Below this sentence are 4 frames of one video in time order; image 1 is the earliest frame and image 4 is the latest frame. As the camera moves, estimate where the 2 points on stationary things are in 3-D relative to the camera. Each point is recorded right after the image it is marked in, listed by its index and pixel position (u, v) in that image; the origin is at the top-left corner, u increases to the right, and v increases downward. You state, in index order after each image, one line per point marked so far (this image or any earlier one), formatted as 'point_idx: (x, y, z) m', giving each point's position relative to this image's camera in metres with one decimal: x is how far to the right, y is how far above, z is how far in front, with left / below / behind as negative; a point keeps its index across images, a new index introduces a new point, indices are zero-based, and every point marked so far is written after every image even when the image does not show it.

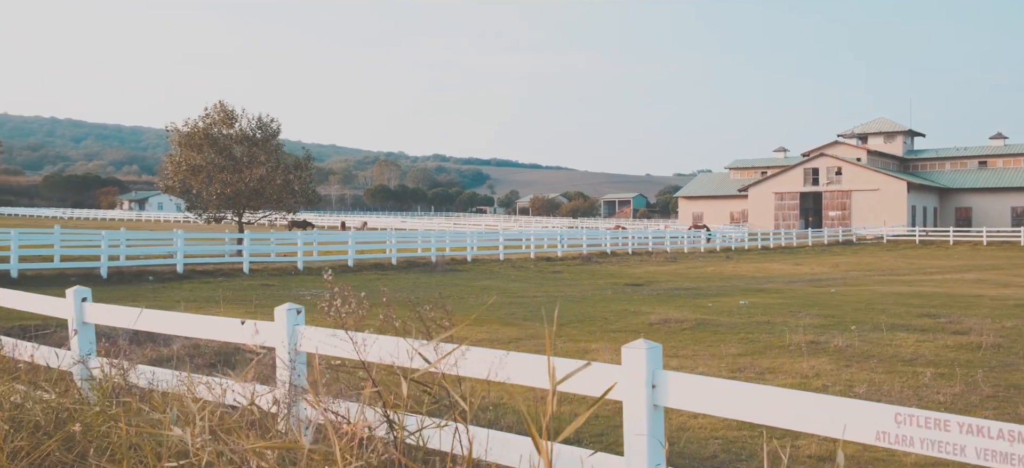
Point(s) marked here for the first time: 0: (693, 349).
0: (+2.0, -1.2, +9.6) m
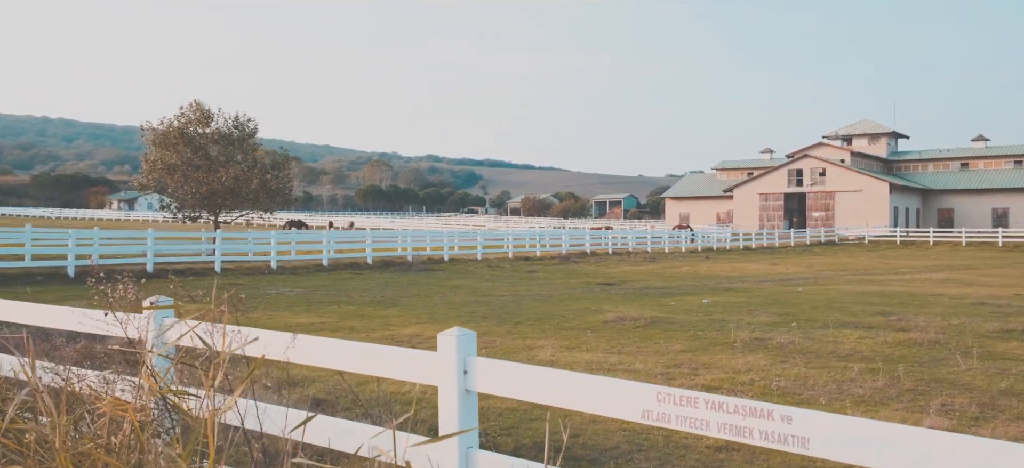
0: (+1.4, -1.2, +9.8) m
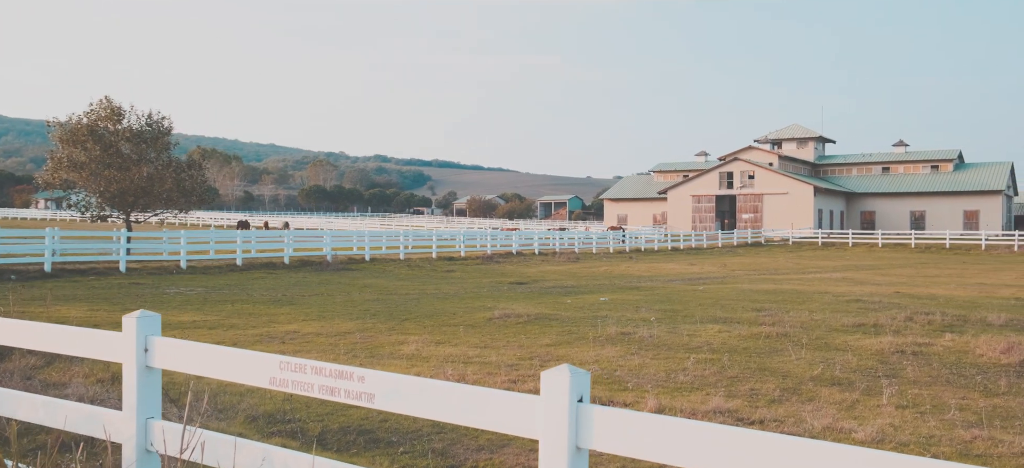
0: (0.0, -1.2, +10.2) m
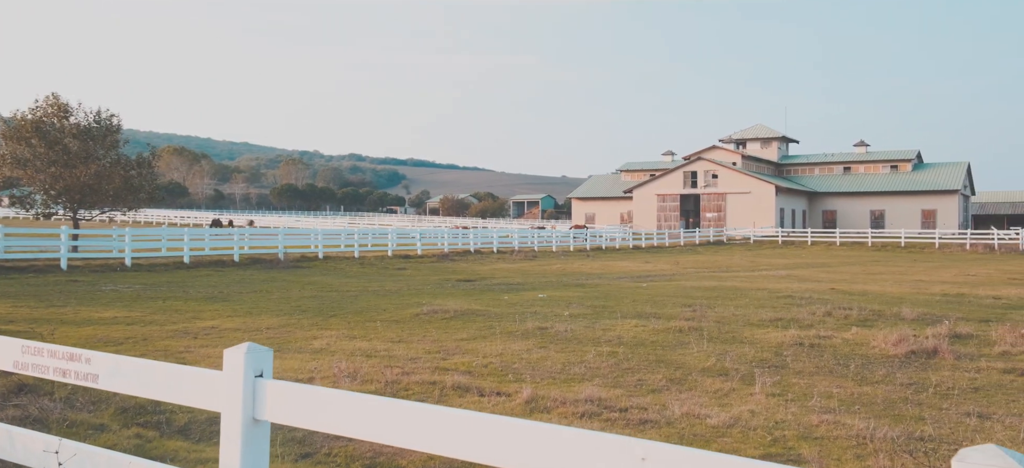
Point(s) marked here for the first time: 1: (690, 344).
0: (-1.0, -1.2, +10.2) m
1: (+1.8, -1.1, +9.0) m
